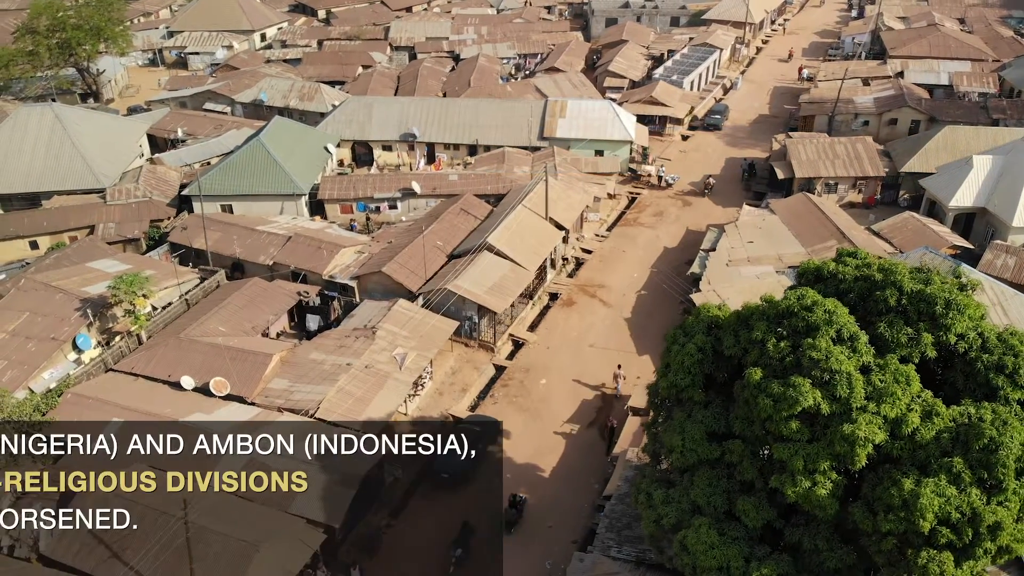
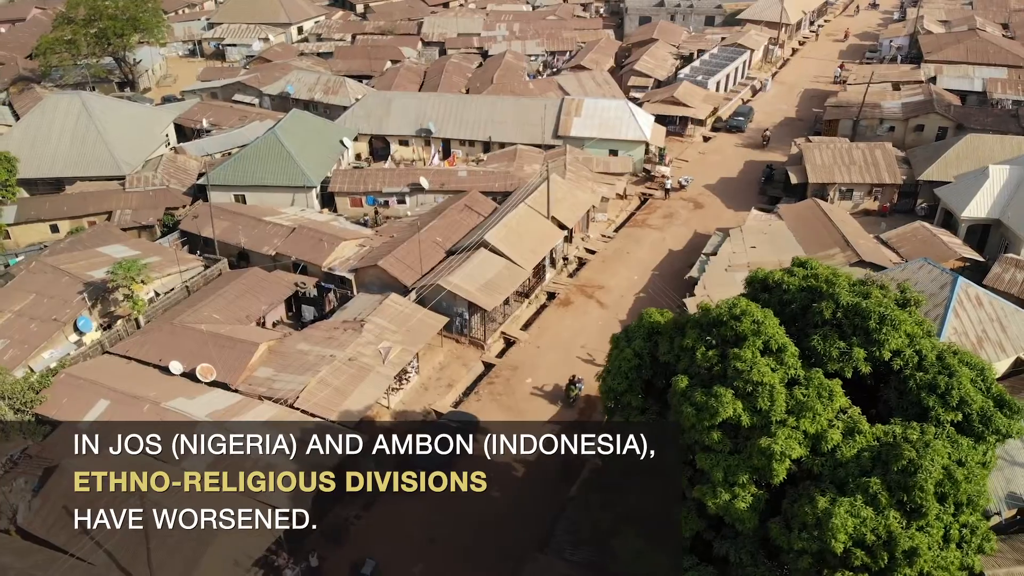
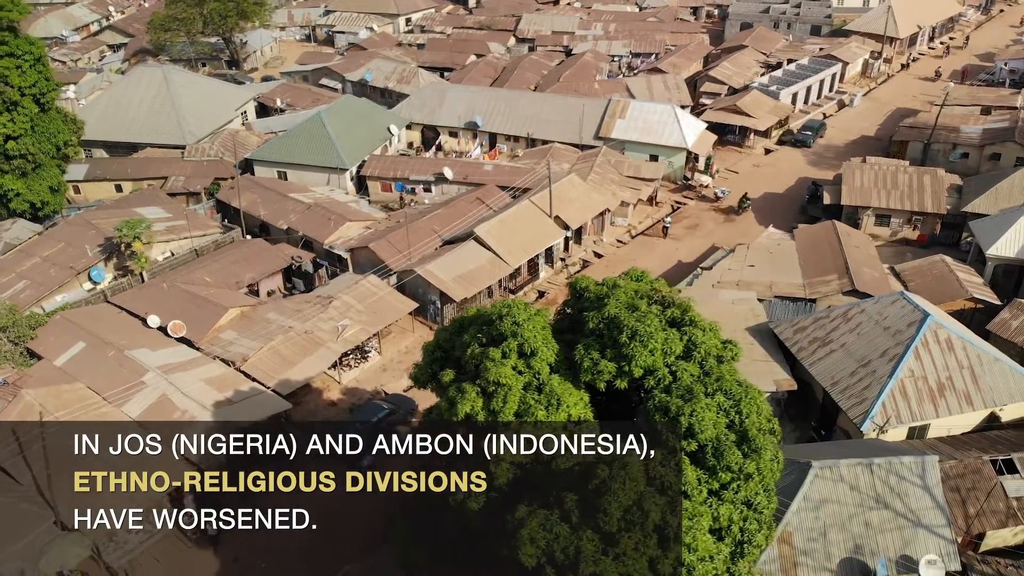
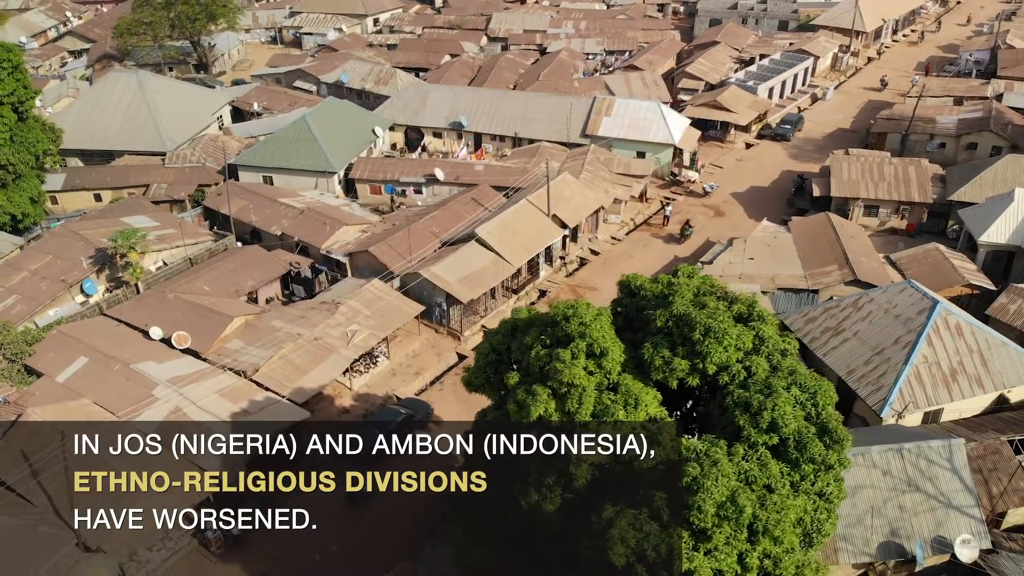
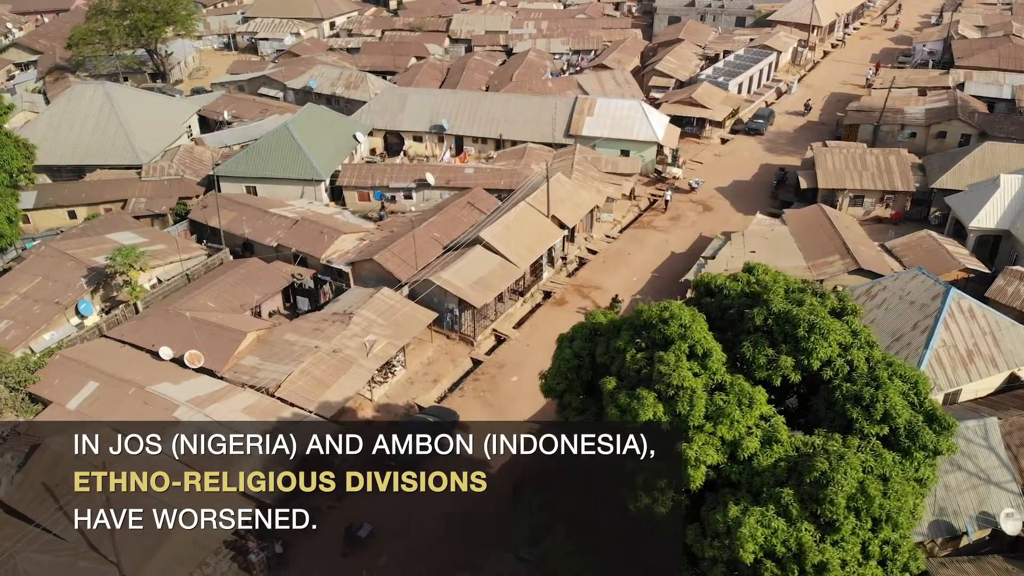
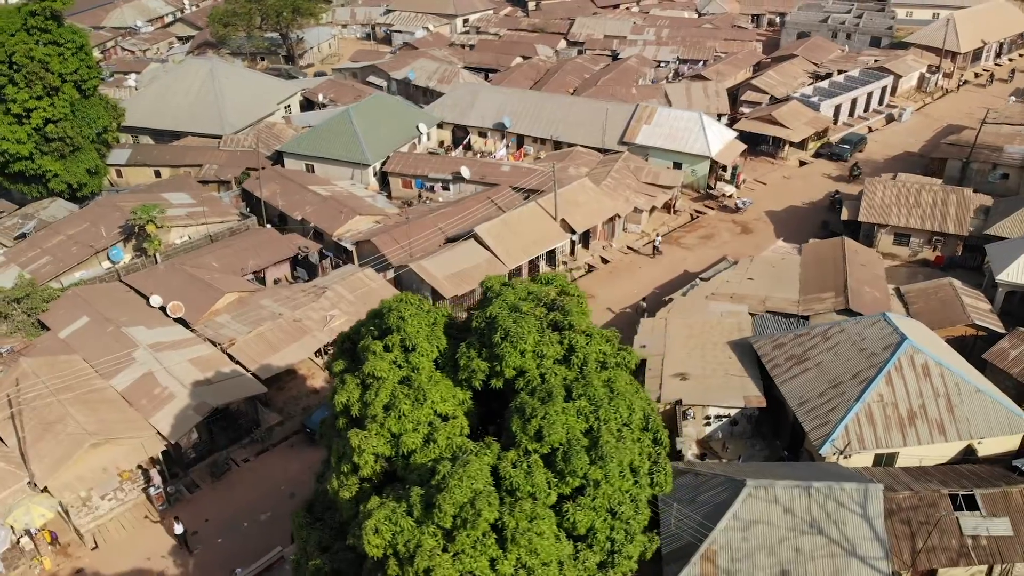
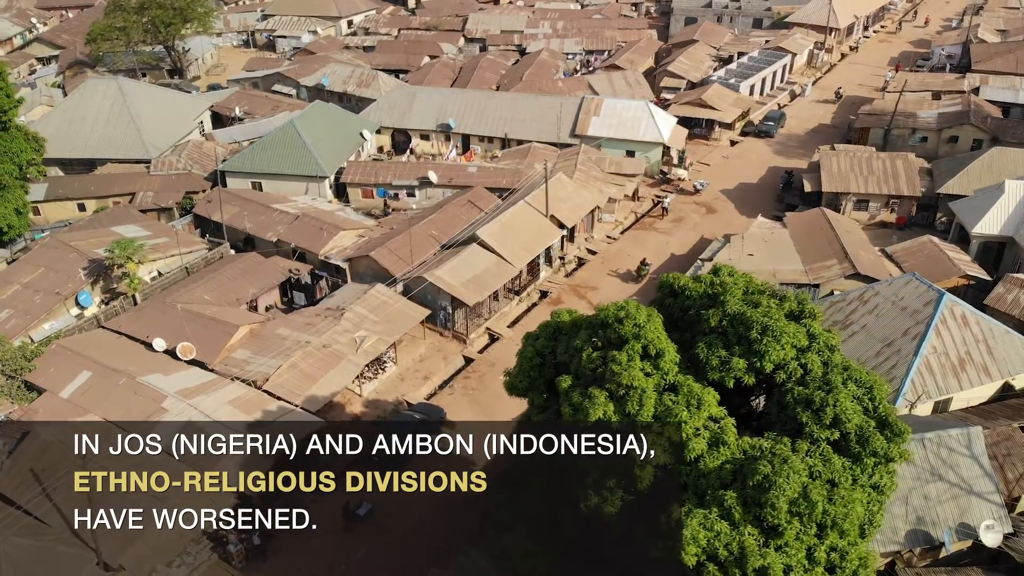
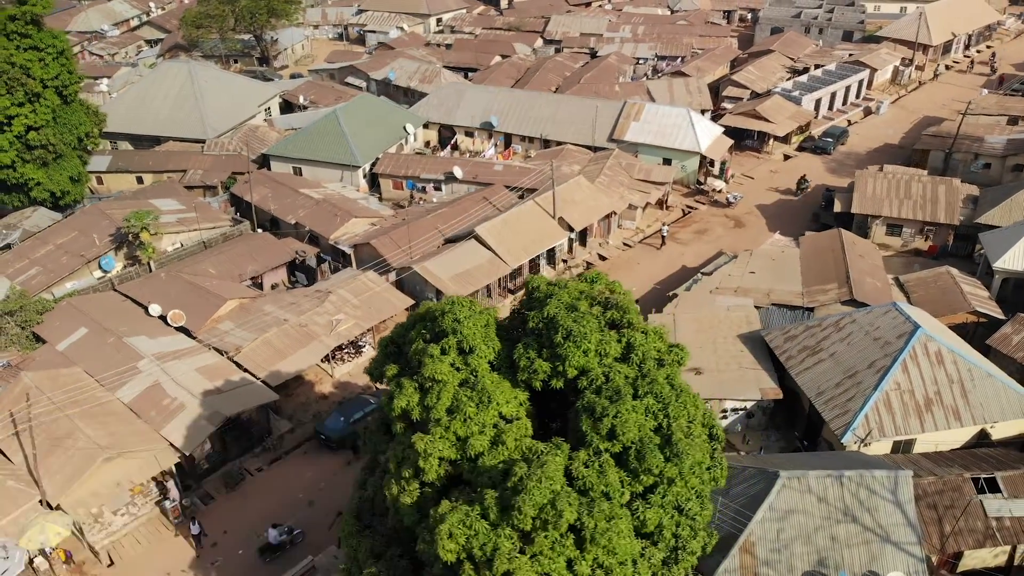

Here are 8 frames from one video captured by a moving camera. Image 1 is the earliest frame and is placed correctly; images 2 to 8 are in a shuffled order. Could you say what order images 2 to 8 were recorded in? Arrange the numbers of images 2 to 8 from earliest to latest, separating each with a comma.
2, 5, 7, 4, 3, 8, 6
